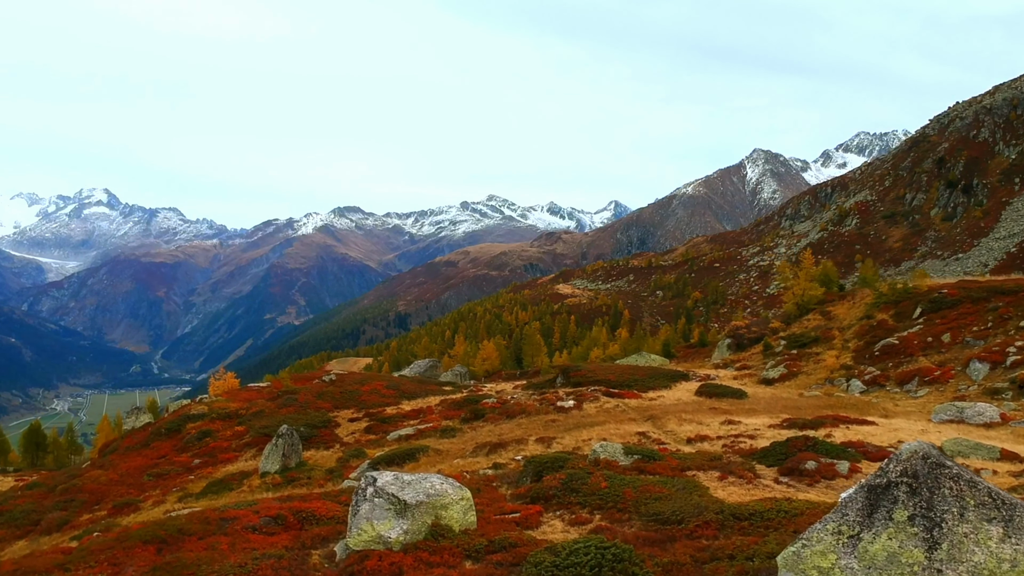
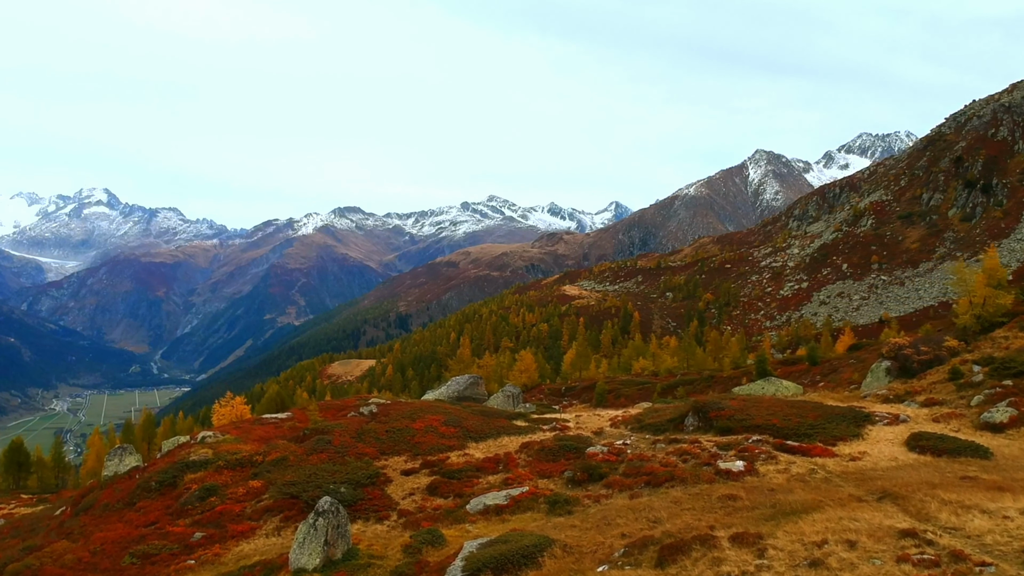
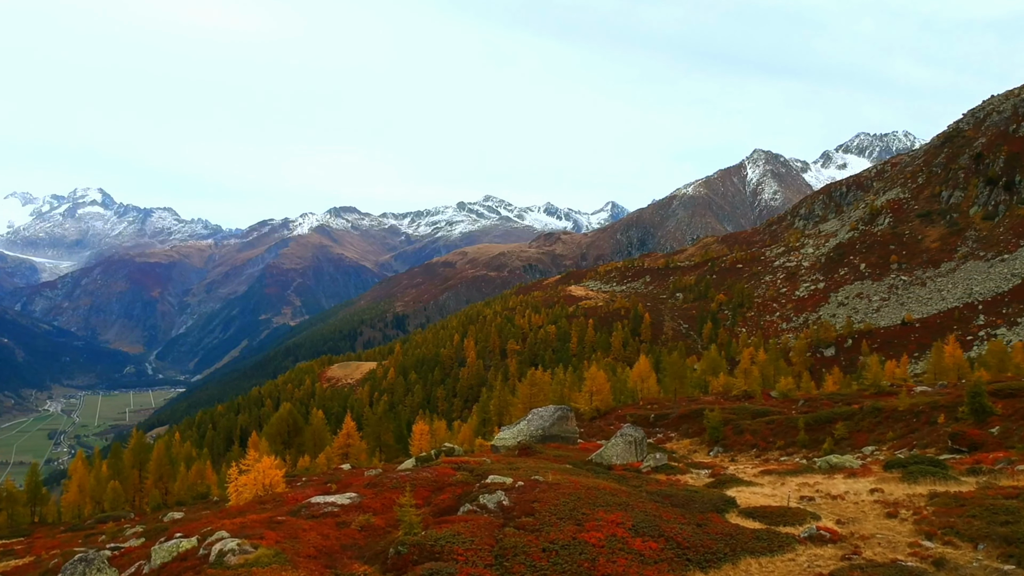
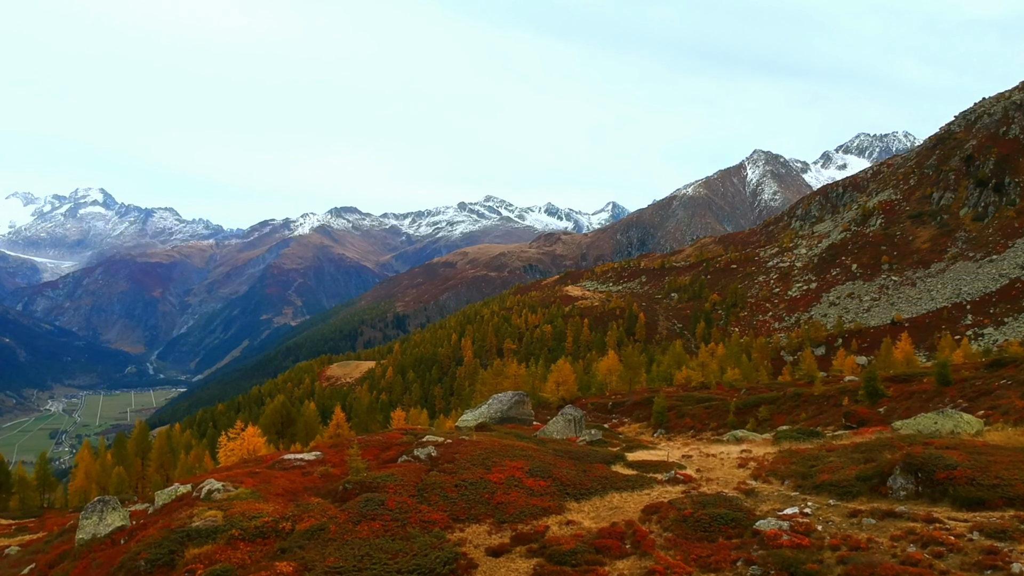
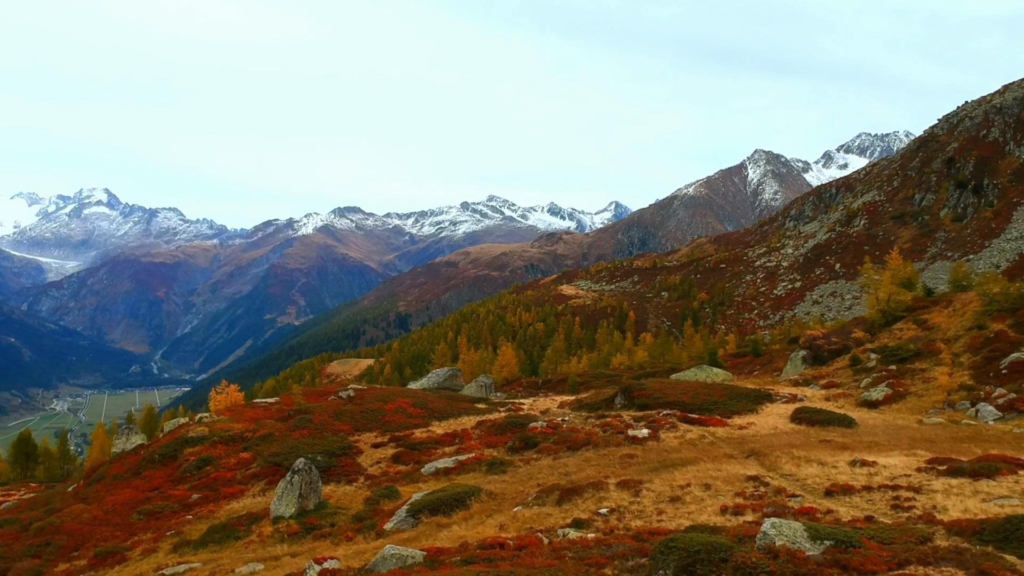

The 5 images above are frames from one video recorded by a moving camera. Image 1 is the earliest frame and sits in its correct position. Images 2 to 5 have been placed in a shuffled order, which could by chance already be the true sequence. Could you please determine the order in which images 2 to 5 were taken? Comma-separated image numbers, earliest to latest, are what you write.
5, 2, 4, 3
